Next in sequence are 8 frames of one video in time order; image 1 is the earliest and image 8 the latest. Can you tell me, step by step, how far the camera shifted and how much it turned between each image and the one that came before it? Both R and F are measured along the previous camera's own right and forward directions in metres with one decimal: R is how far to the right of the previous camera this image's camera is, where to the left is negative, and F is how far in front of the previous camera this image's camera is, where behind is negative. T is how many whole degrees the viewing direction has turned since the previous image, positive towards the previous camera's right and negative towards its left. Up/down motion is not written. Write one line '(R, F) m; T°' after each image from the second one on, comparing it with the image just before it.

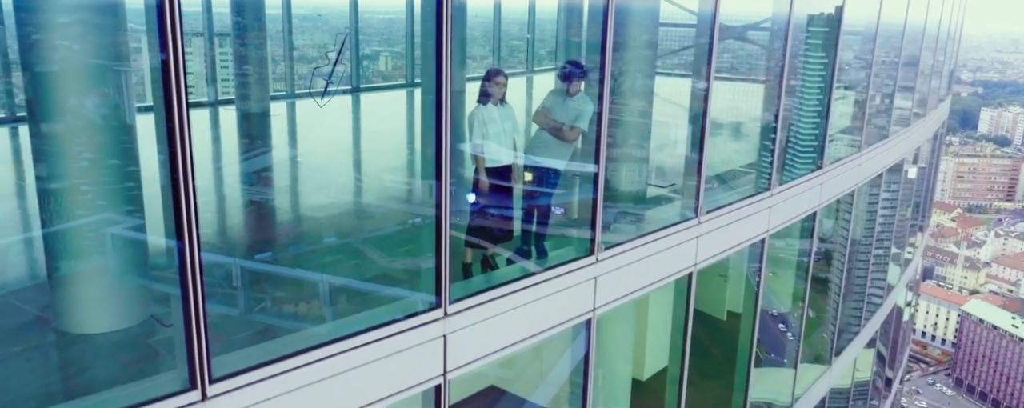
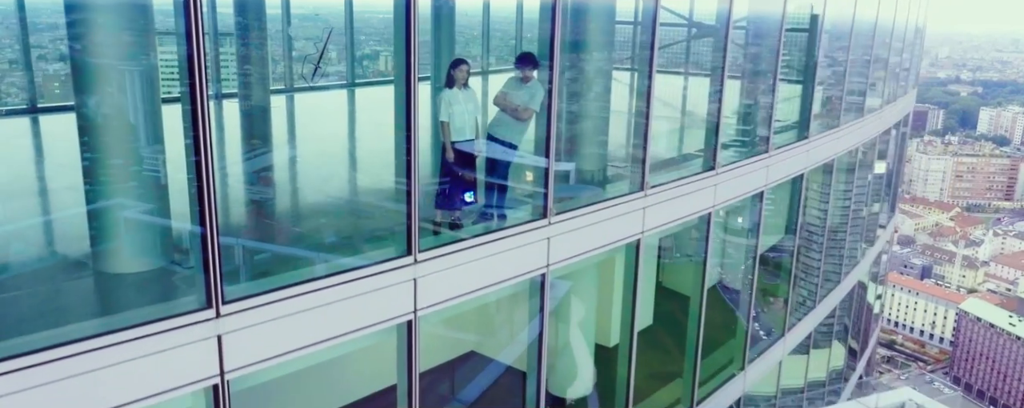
(+0.1, -0.5) m; 0°
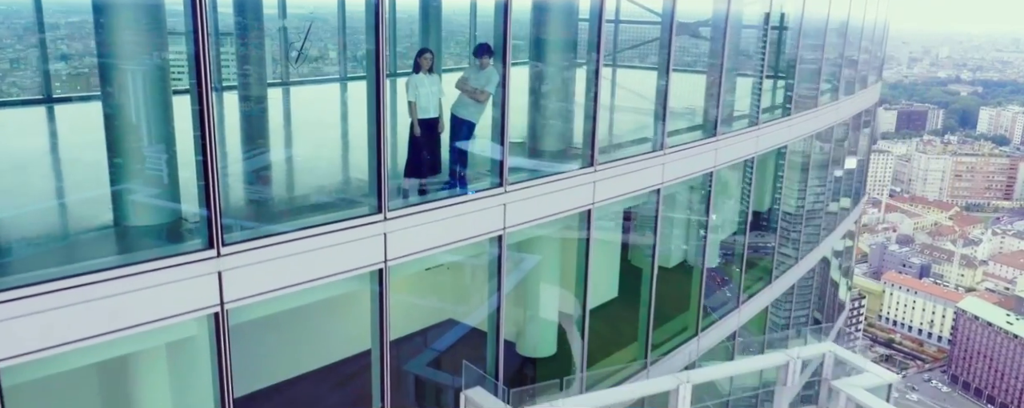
(+0.2, -0.5) m; 0°
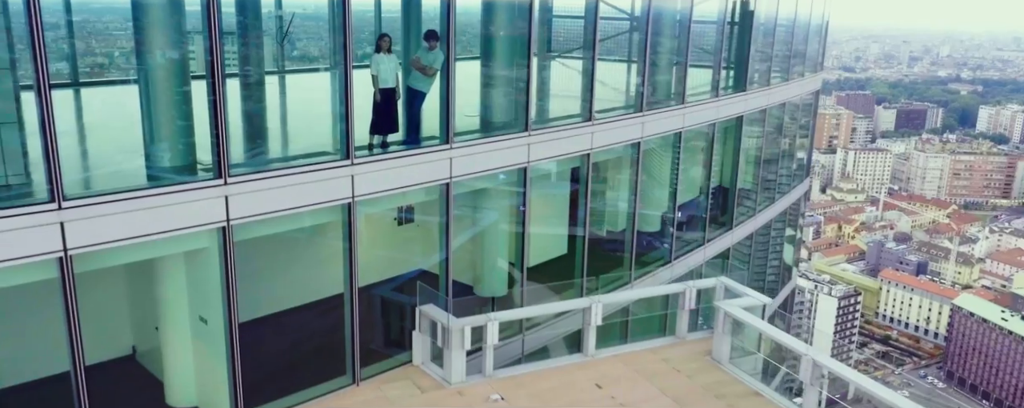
(+0.3, -1.0) m; 0°
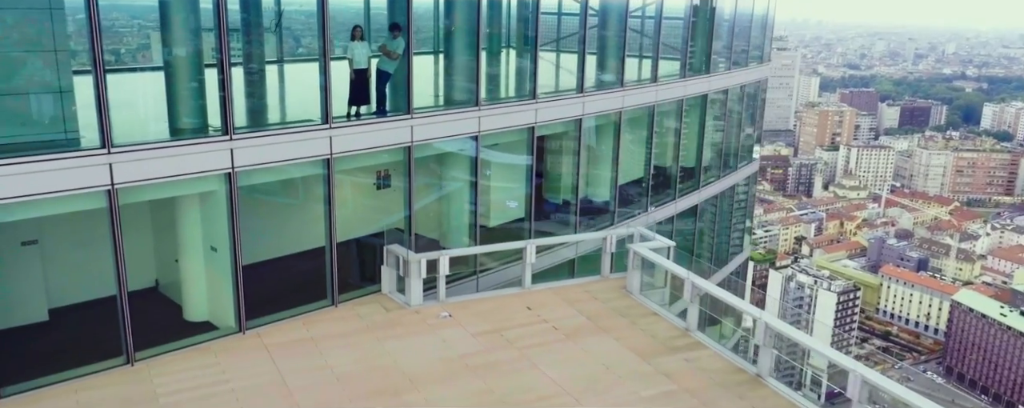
(+0.4, -1.2) m; 0°
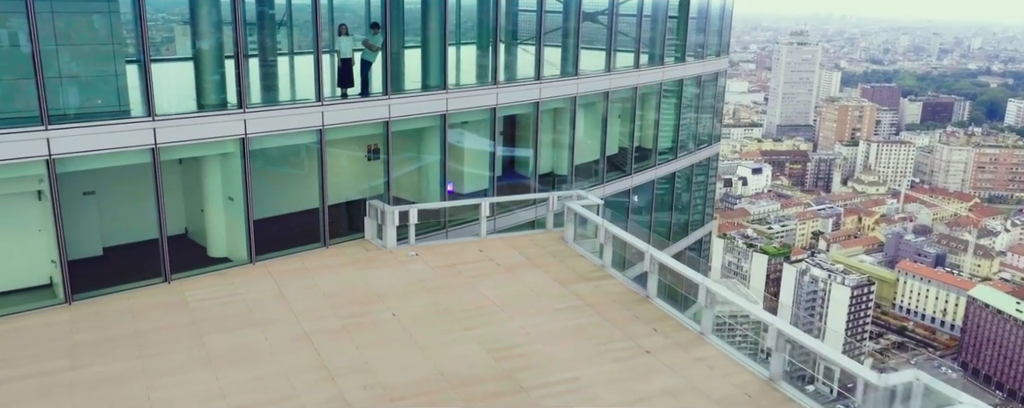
(+0.6, -1.5) m; -1°
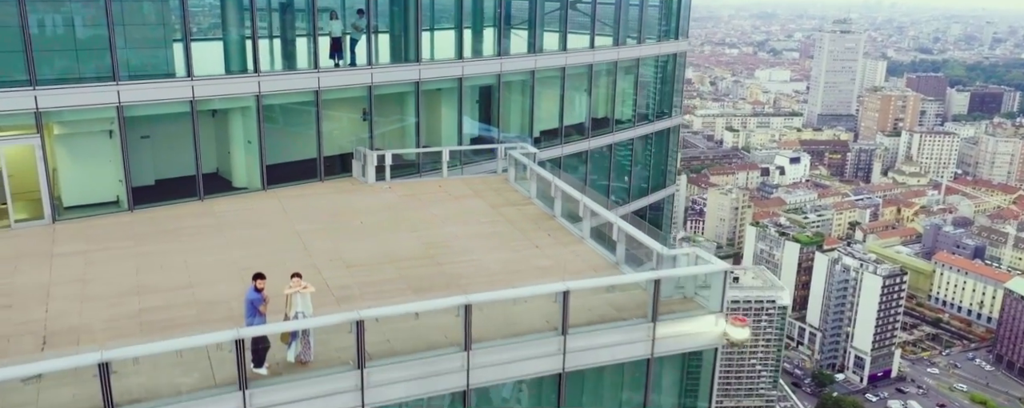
(+1.0, -2.2) m; -3°
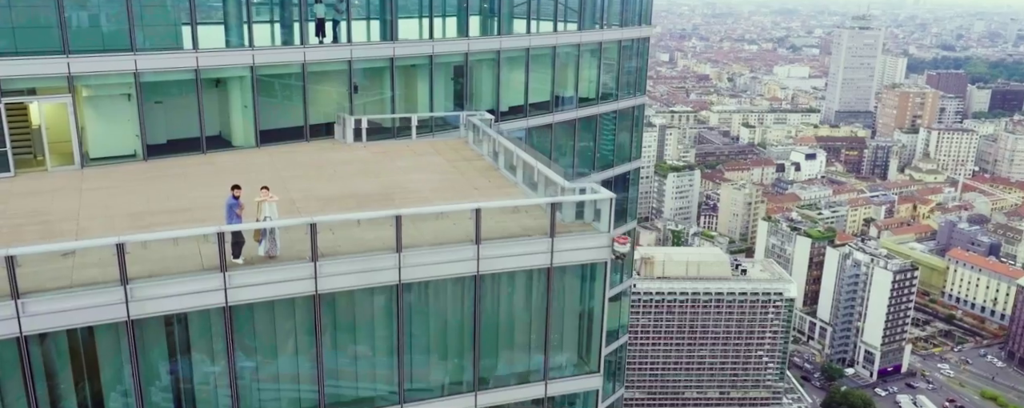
(+0.8, -1.6) m; -1°
